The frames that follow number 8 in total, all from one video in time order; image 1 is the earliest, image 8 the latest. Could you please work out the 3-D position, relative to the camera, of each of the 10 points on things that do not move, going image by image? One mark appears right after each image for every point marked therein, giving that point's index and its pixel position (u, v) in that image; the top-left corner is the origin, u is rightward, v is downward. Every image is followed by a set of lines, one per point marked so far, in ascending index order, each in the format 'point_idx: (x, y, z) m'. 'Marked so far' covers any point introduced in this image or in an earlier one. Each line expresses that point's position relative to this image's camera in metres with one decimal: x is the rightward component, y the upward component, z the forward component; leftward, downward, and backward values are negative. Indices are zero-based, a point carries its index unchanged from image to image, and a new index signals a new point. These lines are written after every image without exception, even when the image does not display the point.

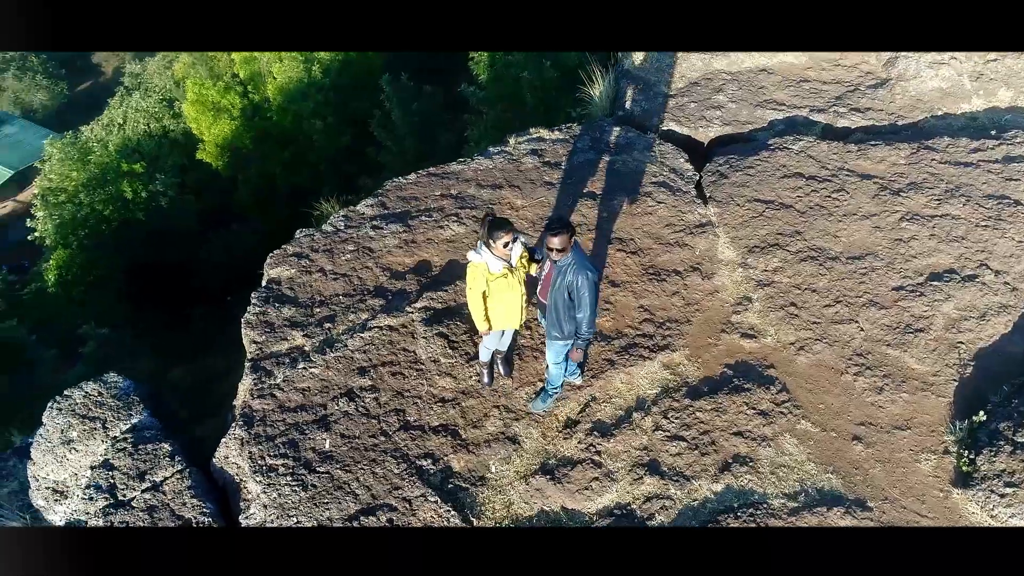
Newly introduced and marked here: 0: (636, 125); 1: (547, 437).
0: (+1.1, +1.5, +6.5) m
1: (+0.2, -0.9, +4.2) m
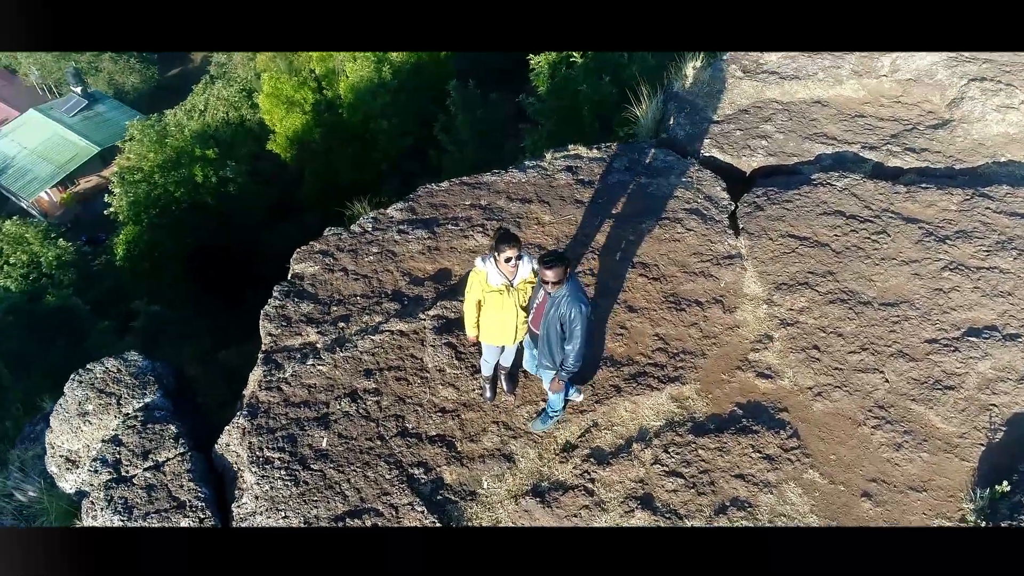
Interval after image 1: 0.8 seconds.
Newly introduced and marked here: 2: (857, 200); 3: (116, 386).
0: (+1.5, +1.2, +6.4) m
1: (+0.2, -1.0, +4.2) m
2: (+2.6, +0.7, +5.4) m
3: (-2.5, -0.6, +4.6) m
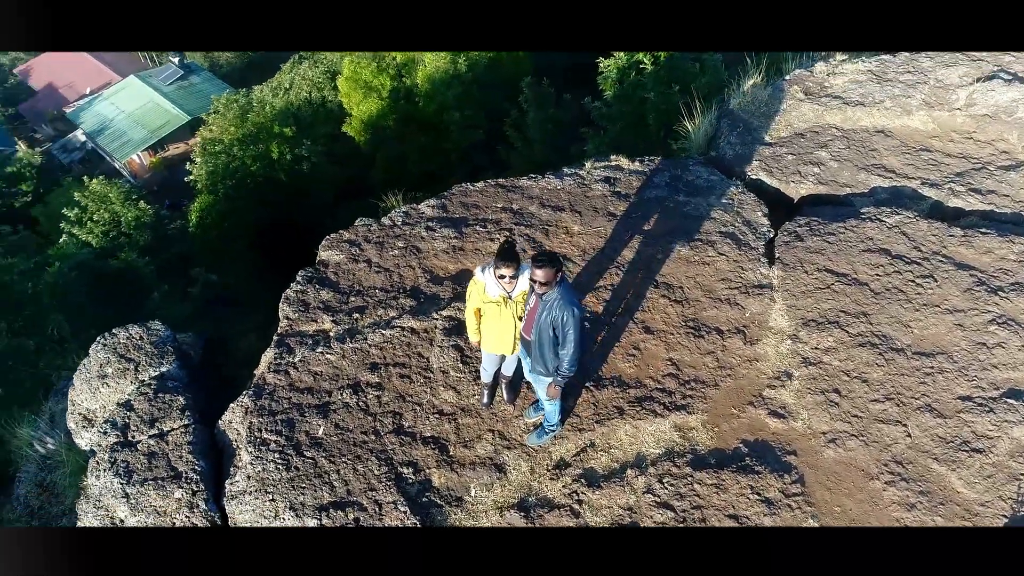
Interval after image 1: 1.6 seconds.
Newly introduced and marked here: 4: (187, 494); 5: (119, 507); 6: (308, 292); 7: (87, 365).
0: (+1.8, +1.0, +6.2) m
1: (+0.1, -1.1, +4.1) m
2: (+2.8, +0.4, +5.1) m
3: (-2.5, -0.4, +4.8) m
4: (-1.8, -1.2, +4.0) m
5: (-2.2, -1.2, +4.0) m
6: (-1.4, 0.0, +5.0) m
7: (-2.8, -0.5, +4.7) m
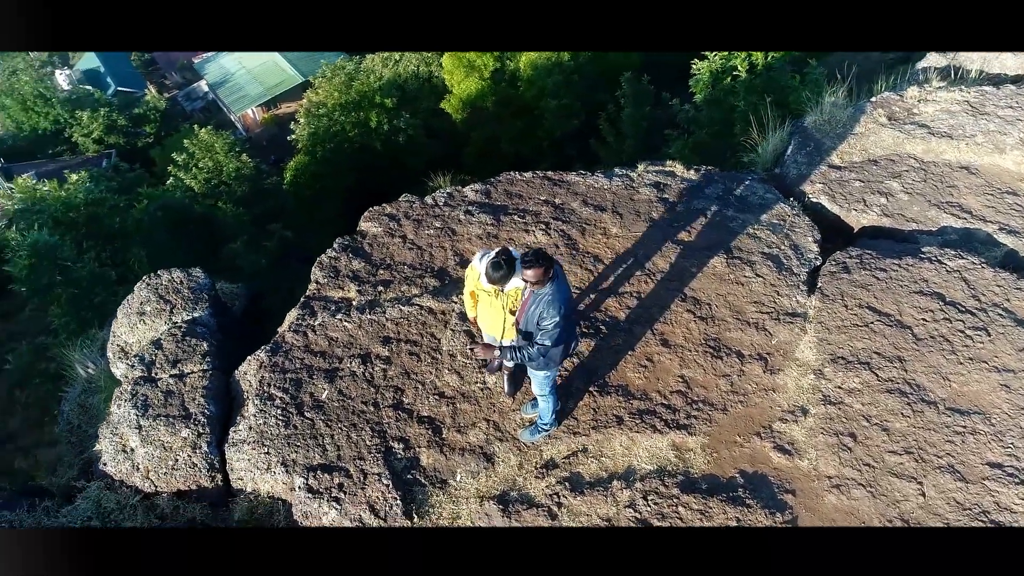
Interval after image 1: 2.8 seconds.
0: (+2.2, +0.8, +5.9) m
1: (+0.1, -1.0, +4.1) m
2: (+3.0, 0.0, +4.8) m
3: (-2.4, -0.1, +5.0) m
4: (-1.9, -0.9, +4.3) m
5: (-2.3, -0.9, +4.3) m
6: (-1.2, +0.2, +5.2) m
7: (-2.7, -0.1, +5.0) m
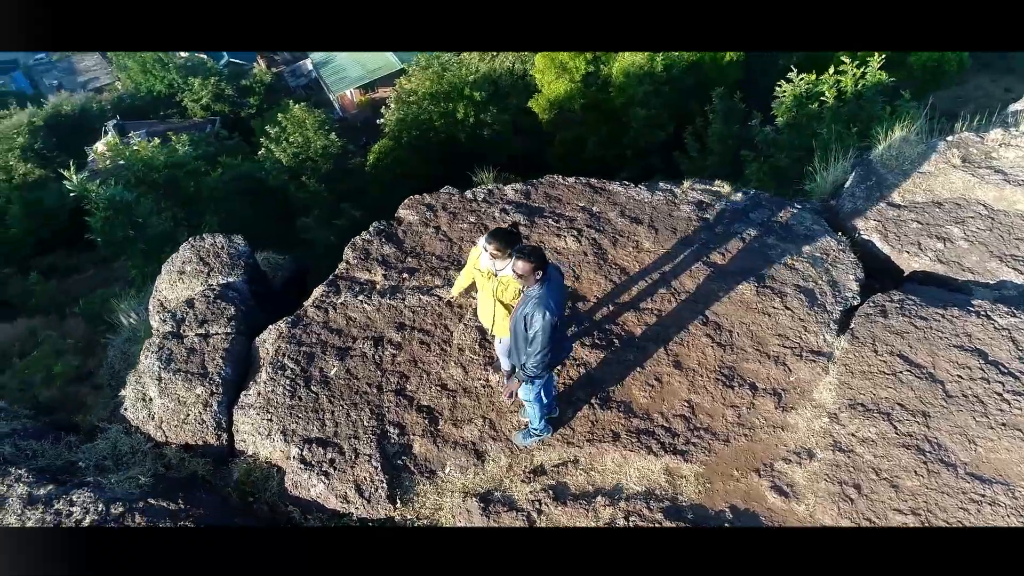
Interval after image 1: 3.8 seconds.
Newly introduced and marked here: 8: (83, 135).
0: (+2.6, +0.5, +5.7) m
1: (0.0, -1.0, +4.1) m
2: (+3.1, -0.4, +4.5) m
3: (-2.2, +0.2, +5.3) m
4: (-1.9, -0.7, +4.5) m
5: (-2.3, -0.6, +4.5) m
6: (-1.0, +0.3, +5.3) m
7: (-2.5, +0.2, +5.3) m
8: (-11.7, +4.3, +19.8) m
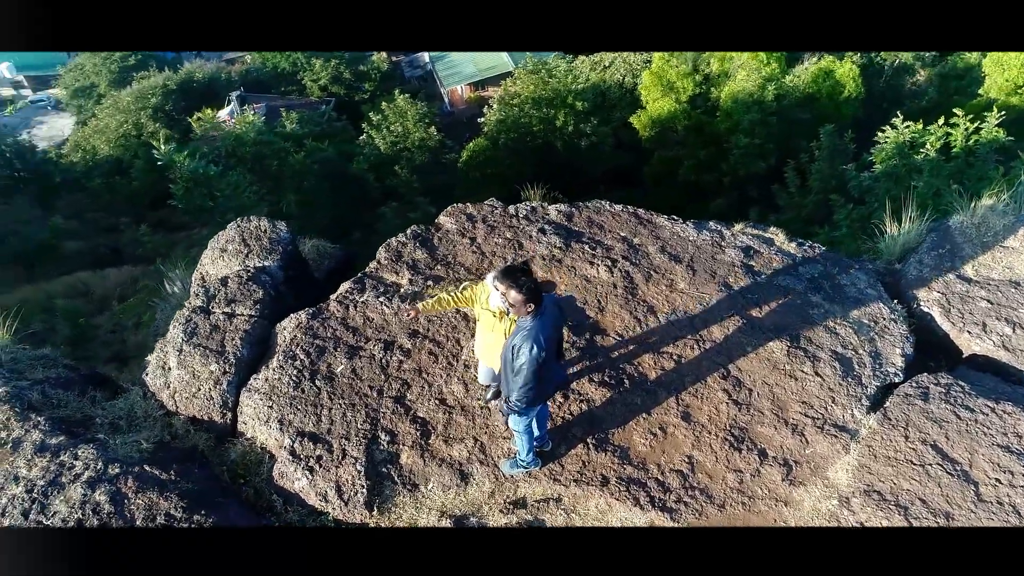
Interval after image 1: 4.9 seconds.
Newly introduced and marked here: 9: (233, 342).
0: (+2.8, 0.0, +5.3) m
1: (-0.1, -1.2, +4.0) m
2: (+3.1, -0.9, +4.0) m
3: (-1.9, +0.3, +5.4) m
4: (-1.9, -0.5, +4.6) m
5: (-2.3, -0.5, +4.7) m
6: (-0.8, +0.3, +5.3) m
7: (-2.2, +0.4, +5.5) m
8: (-9.0, +5.5, +21.0) m
9: (-1.8, -0.4, +4.7) m
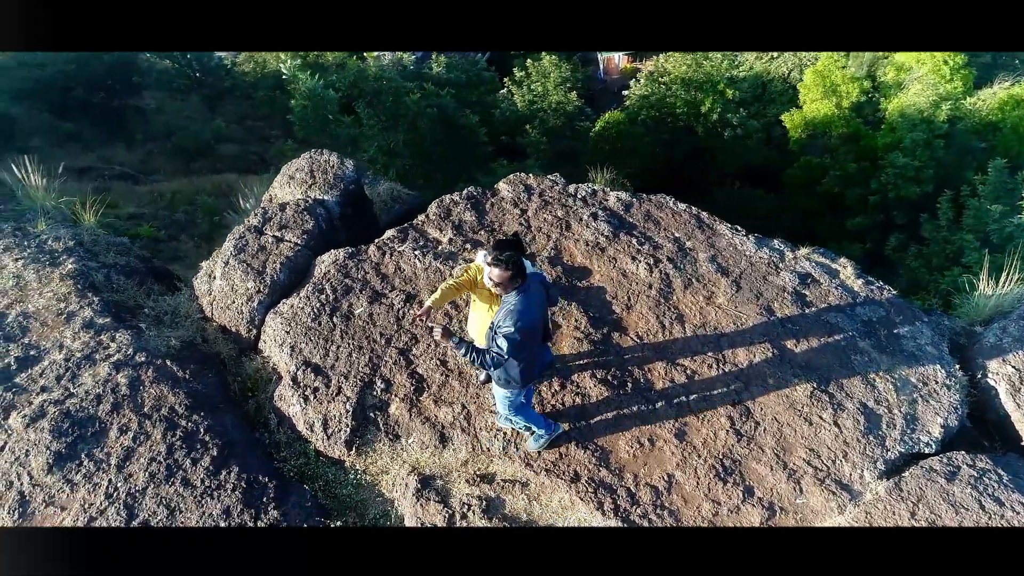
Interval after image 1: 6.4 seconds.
0: (+3.0, -0.4, +4.7) m
1: (-0.3, -1.0, +4.0) m
2: (+2.9, -1.4, +3.5) m
3: (-1.5, +0.9, +5.7) m
4: (-1.7, 0.0, +4.9) m
5: (-2.1, +0.1, +5.1) m
6: (-0.4, +0.6, +5.4) m
7: (-1.8, +1.0, +5.8) m
8: (-4.6, +7.8, +21.8) m
9: (-1.7, +0.2, +5.0) m
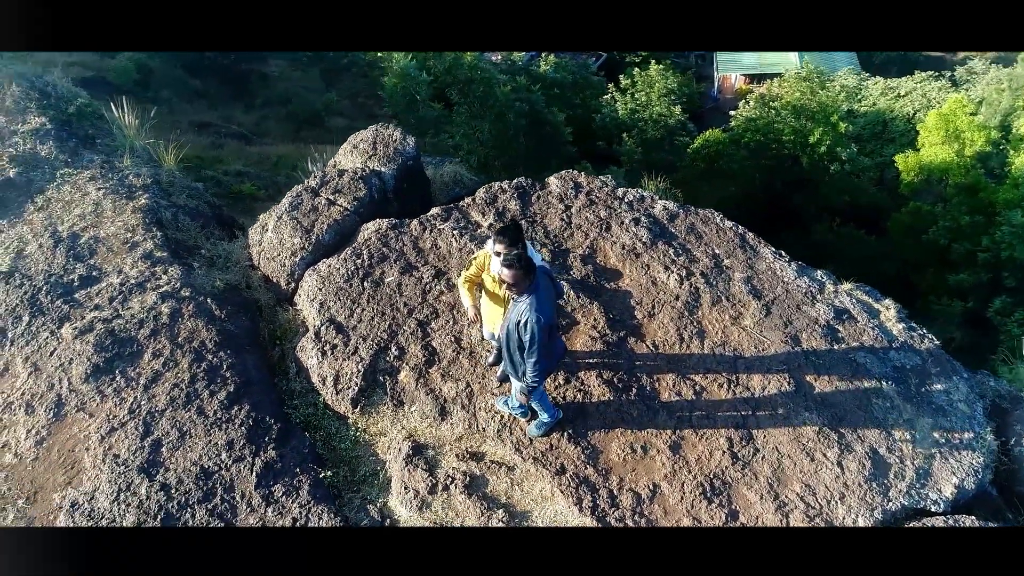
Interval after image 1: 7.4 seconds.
0: (+3.1, -0.8, +4.4) m
1: (-0.3, -0.9, +4.1) m
2: (+2.6, -1.7, +3.2) m
3: (-1.0, +1.1, +5.9) m
4: (-1.5, +0.3, +5.2) m
5: (-1.8, +0.5, +5.4) m
6: (0.0, +0.7, +5.5) m
7: (-1.3, +1.3, +6.0) m
8: (-1.2, +8.2, +22.3) m
9: (-1.4, +0.5, +5.3) m
